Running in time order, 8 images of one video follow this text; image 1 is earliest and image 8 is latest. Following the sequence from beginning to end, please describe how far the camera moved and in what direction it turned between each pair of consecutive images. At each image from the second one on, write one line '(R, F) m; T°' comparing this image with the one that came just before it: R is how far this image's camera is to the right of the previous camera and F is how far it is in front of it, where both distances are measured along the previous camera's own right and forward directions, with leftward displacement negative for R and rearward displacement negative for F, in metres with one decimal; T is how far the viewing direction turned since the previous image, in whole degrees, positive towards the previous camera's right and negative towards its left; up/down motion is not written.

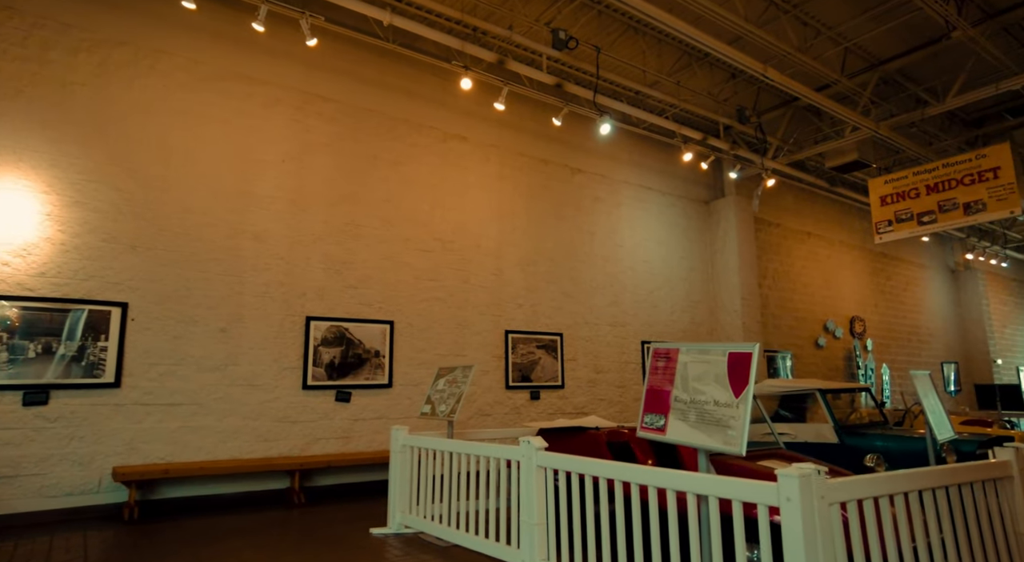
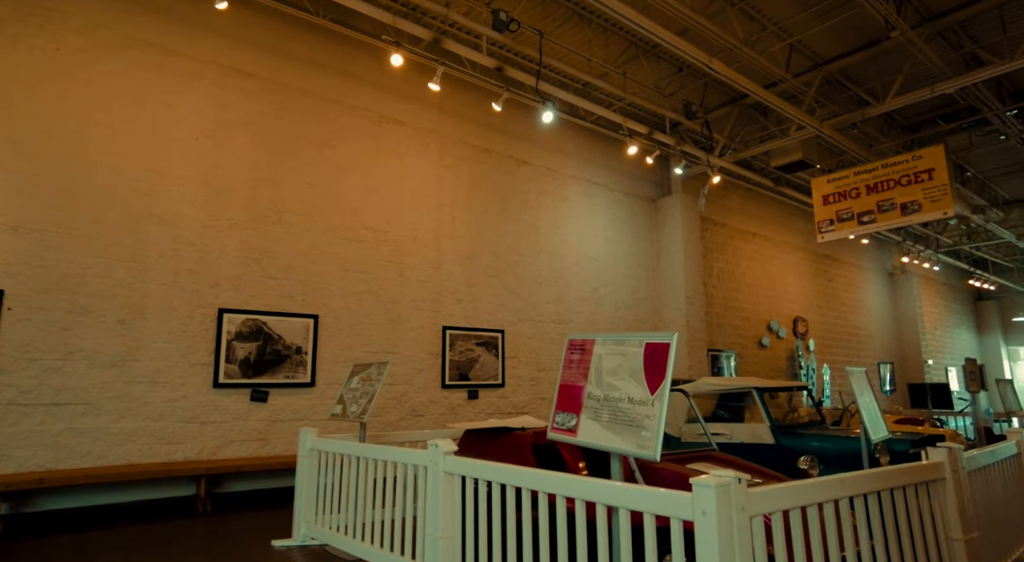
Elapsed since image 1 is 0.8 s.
(+0.2, +0.3) m; +4°
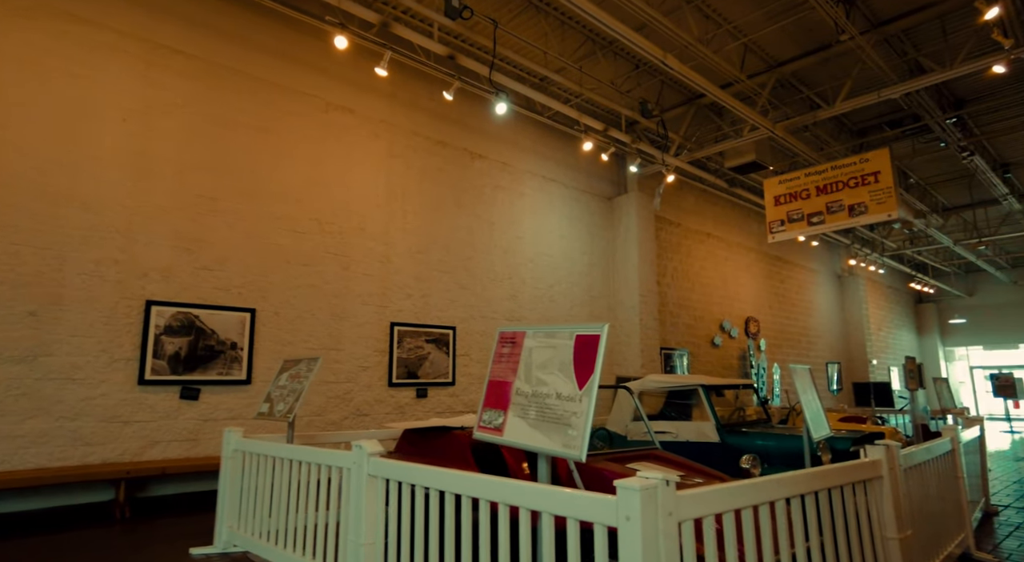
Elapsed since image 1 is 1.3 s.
(+0.1, +0.1) m; +4°
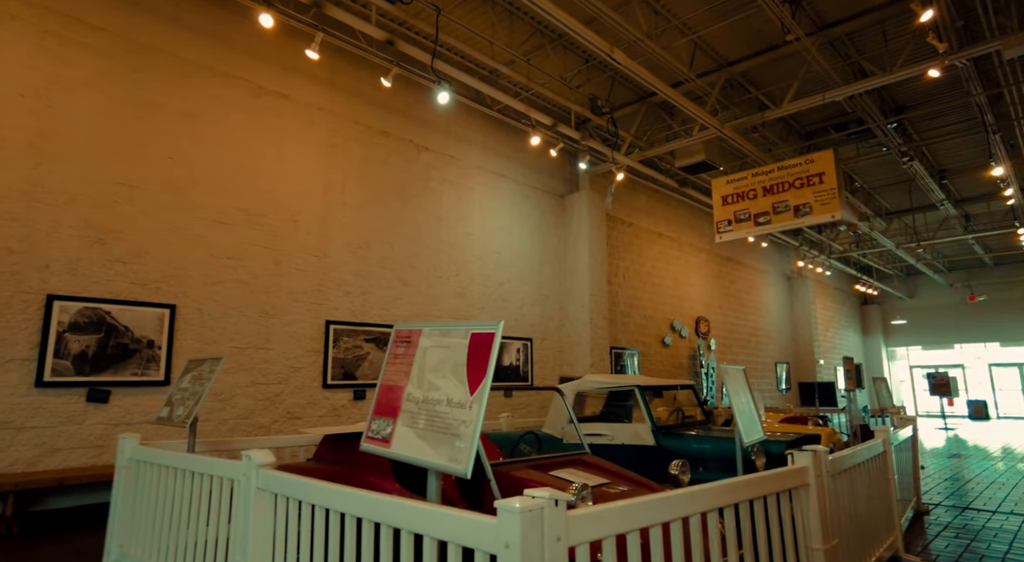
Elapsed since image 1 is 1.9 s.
(+0.2, +0.2) m; +4°
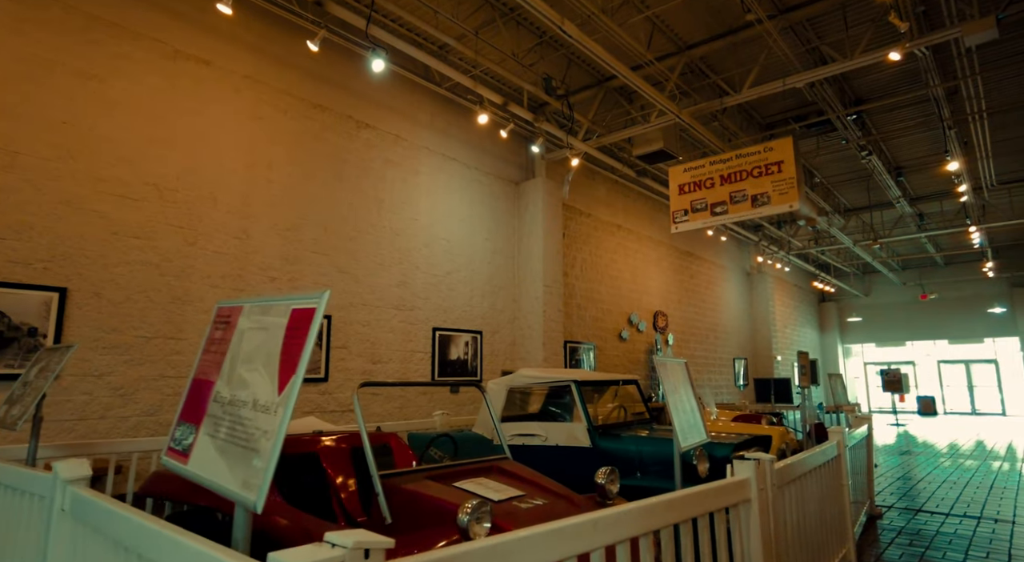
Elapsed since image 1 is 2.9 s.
(+0.2, +0.4) m; +3°
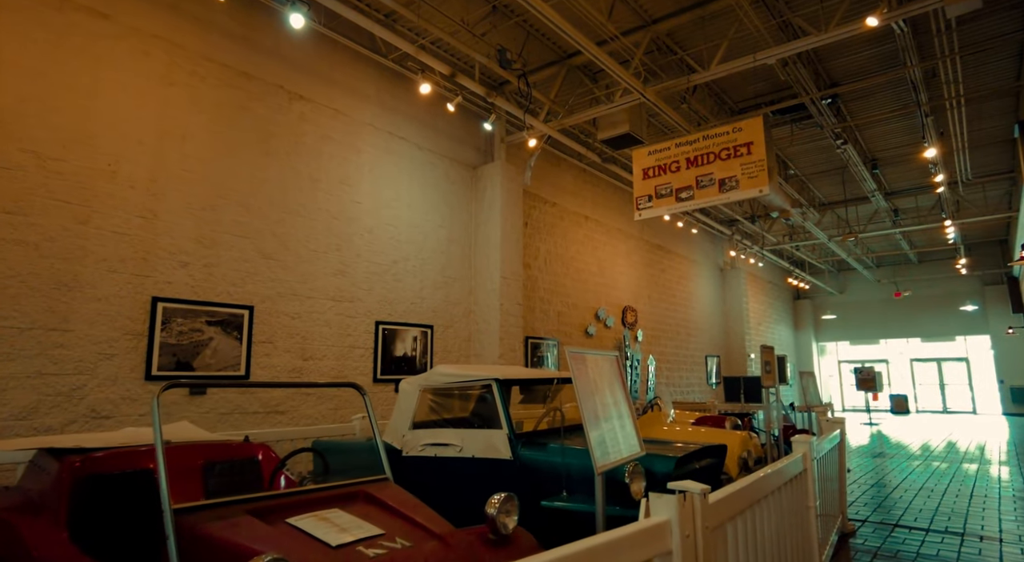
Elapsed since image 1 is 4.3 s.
(+0.3, +0.5) m; +2°
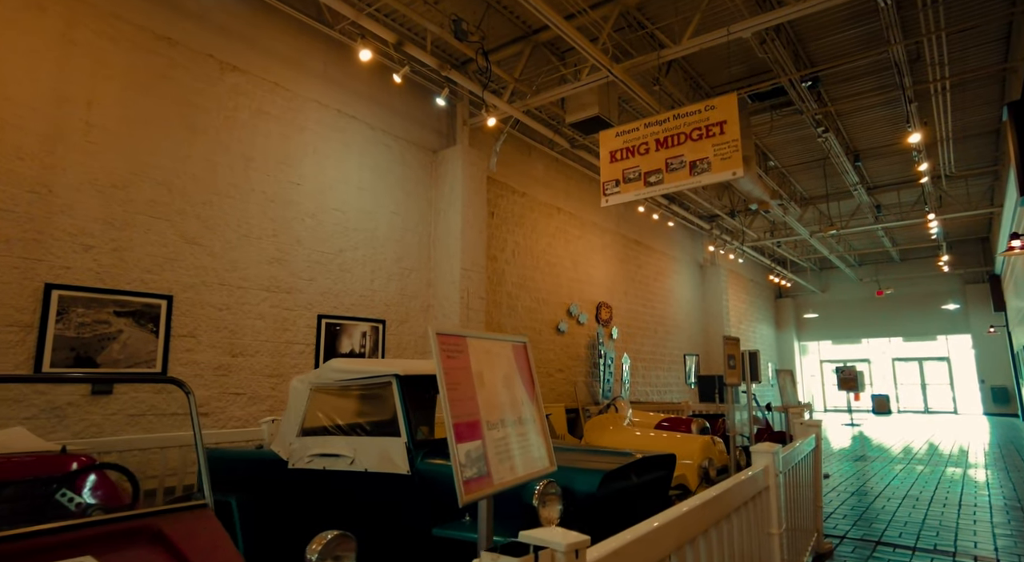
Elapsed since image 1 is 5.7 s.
(+0.3, +0.5) m; +1°
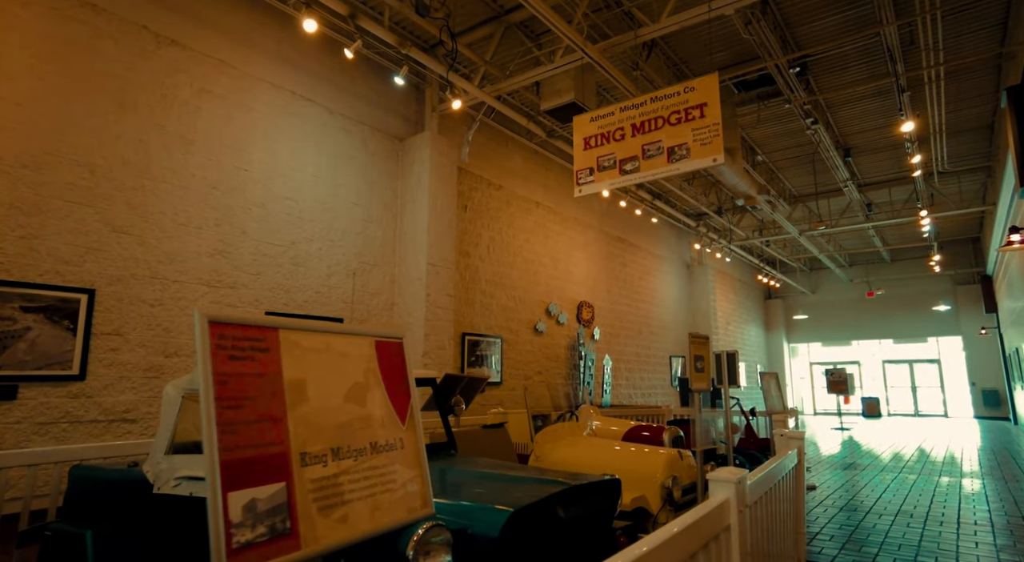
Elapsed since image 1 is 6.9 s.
(+0.2, +0.4) m; +1°
